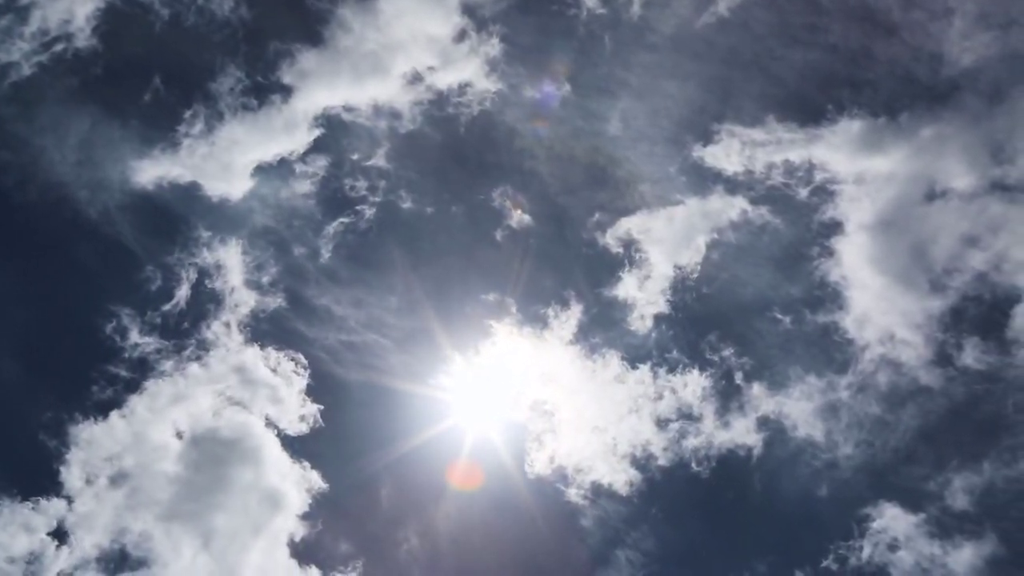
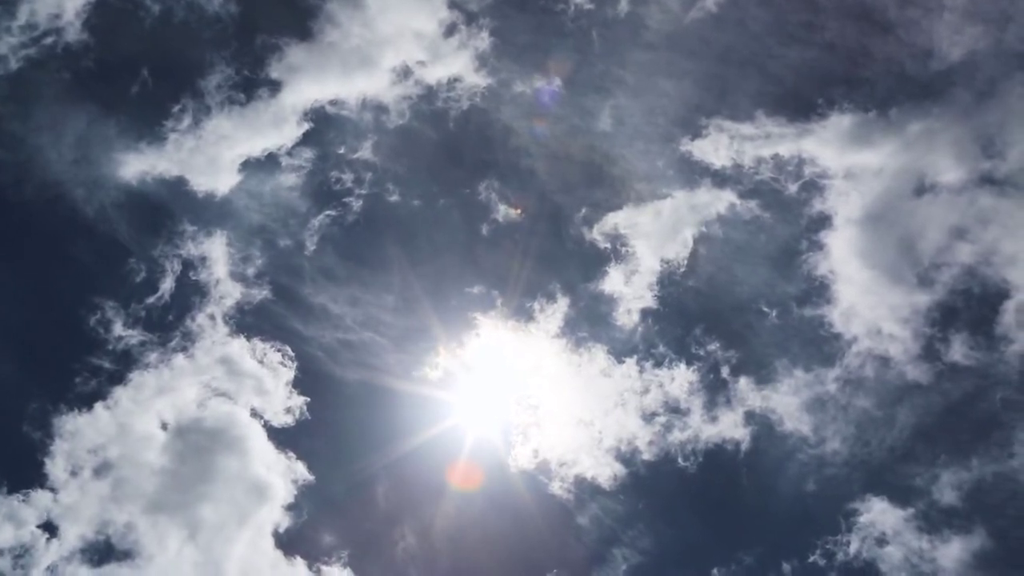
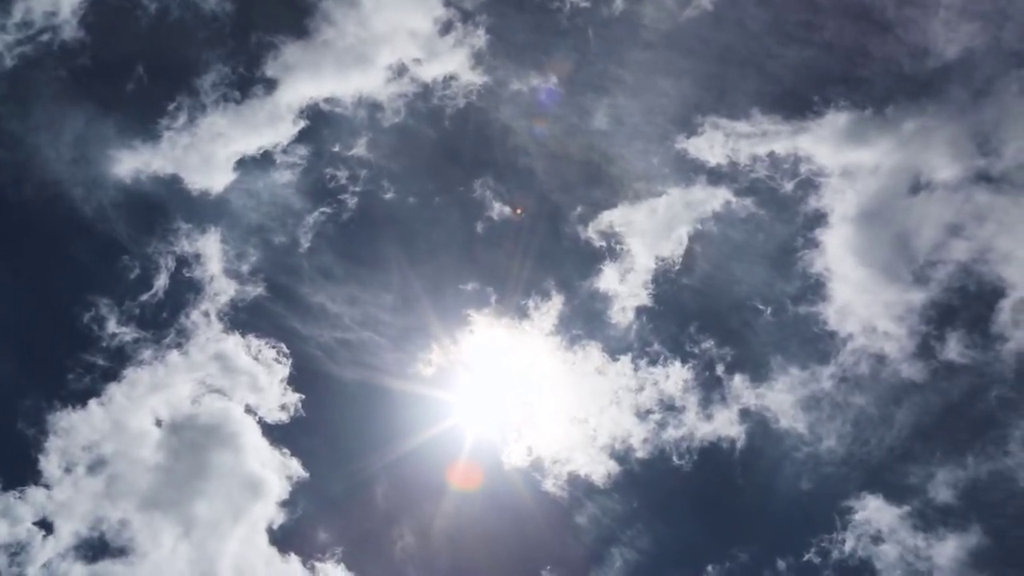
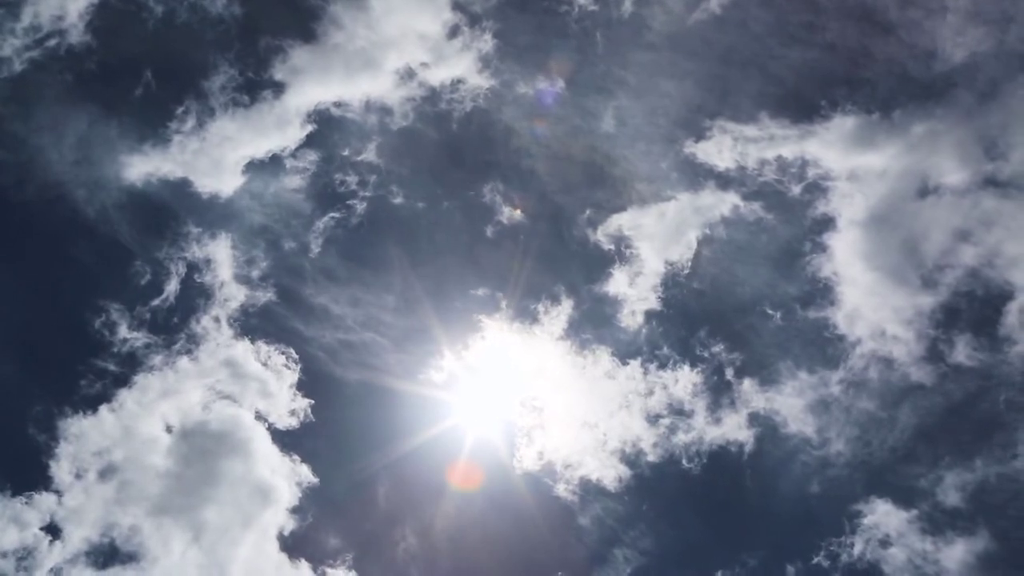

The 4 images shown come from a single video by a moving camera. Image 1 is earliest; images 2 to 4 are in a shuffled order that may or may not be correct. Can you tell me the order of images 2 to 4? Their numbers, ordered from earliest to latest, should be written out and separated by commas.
4, 2, 3
